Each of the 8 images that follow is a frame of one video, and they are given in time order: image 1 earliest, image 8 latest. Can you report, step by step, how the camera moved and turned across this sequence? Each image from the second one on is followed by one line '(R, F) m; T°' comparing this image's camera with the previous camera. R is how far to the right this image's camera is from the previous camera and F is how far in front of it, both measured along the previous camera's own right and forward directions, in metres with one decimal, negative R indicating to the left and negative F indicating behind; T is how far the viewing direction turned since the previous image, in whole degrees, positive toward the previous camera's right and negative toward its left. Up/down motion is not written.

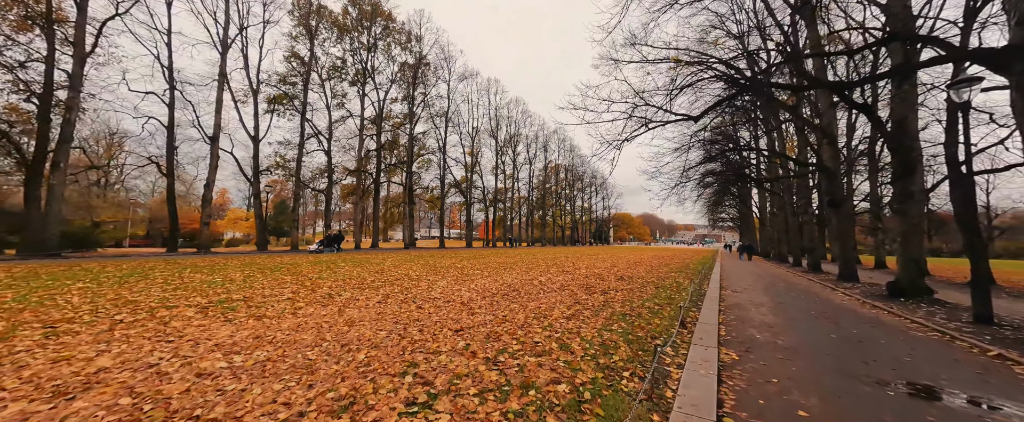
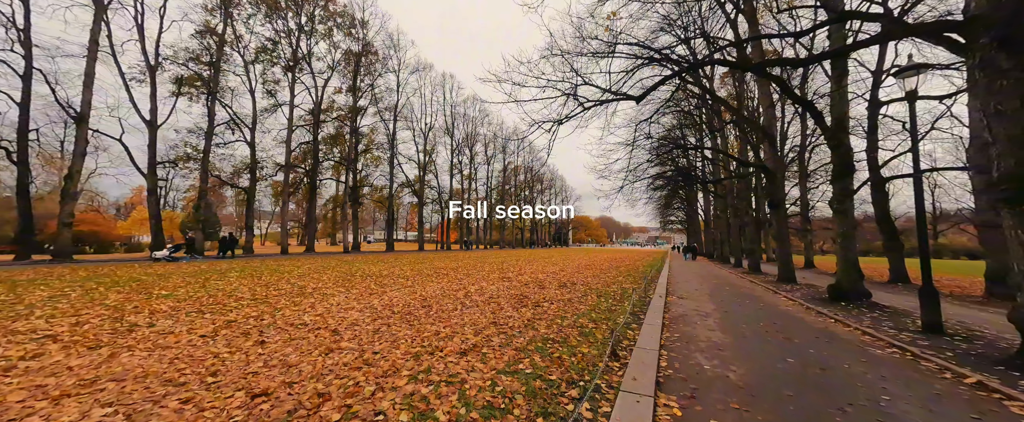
(+1.0, +1.3) m; +7°
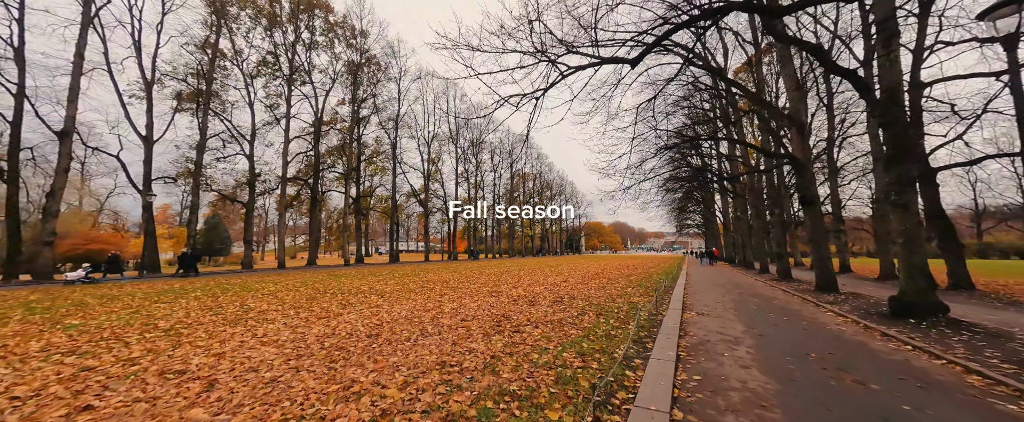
(+0.7, +1.3) m; -2°
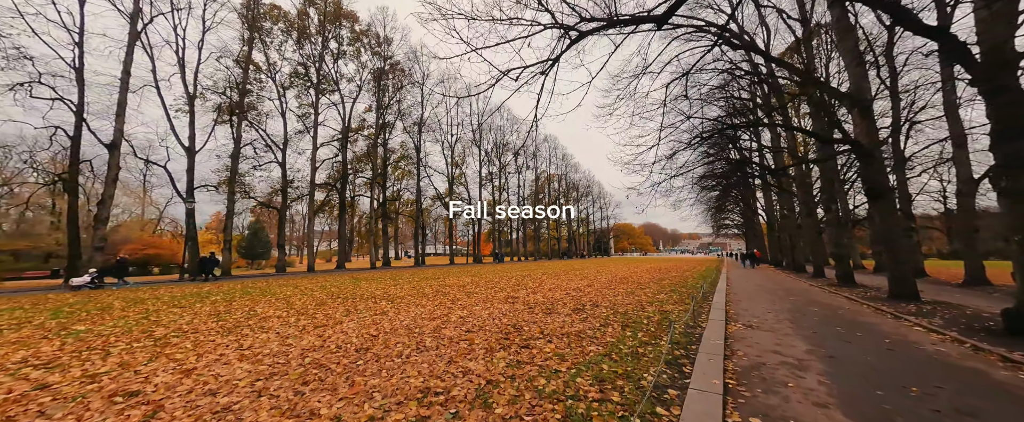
(+0.3, +0.7) m; -5°
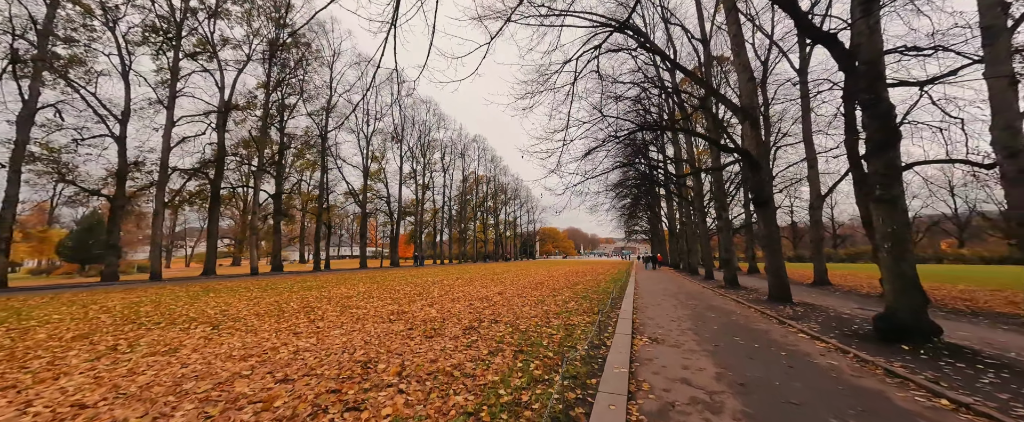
(+0.9, +1.3) m; +13°
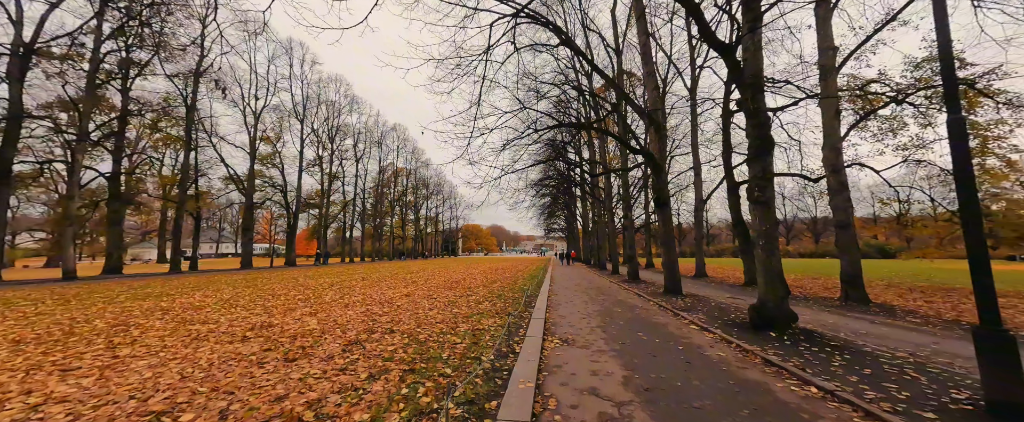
(+0.3, +0.7) m; +14°
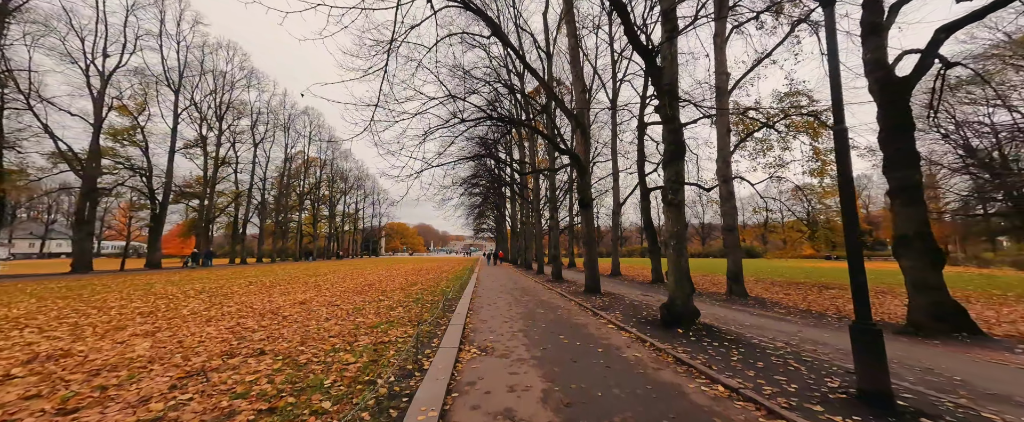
(+0.2, +0.6) m; +13°
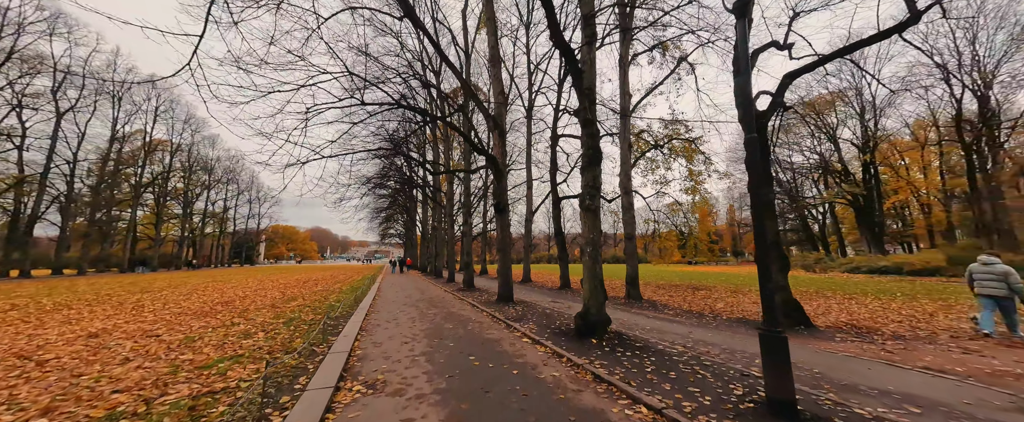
(+0.1, +0.9) m; +16°
